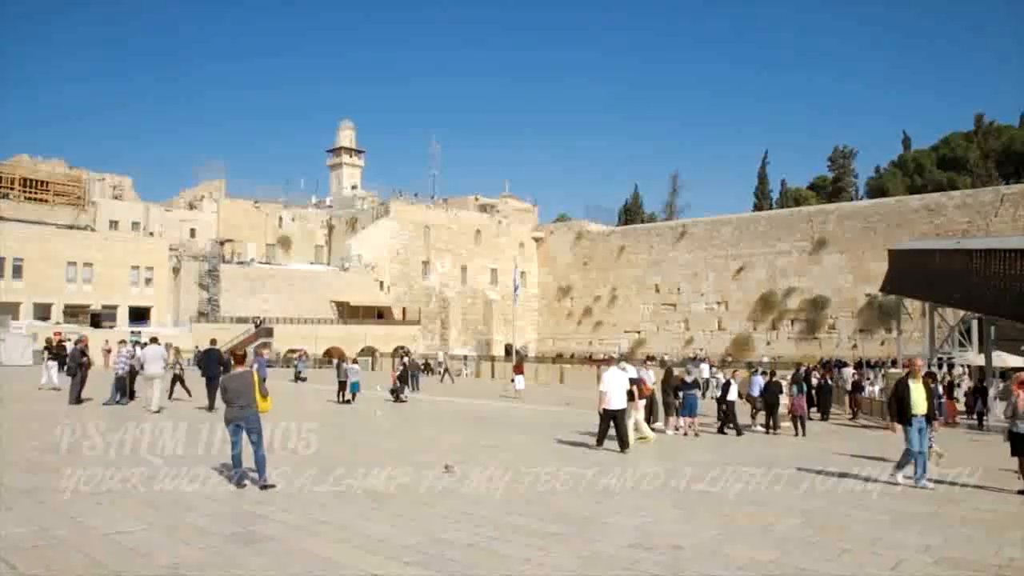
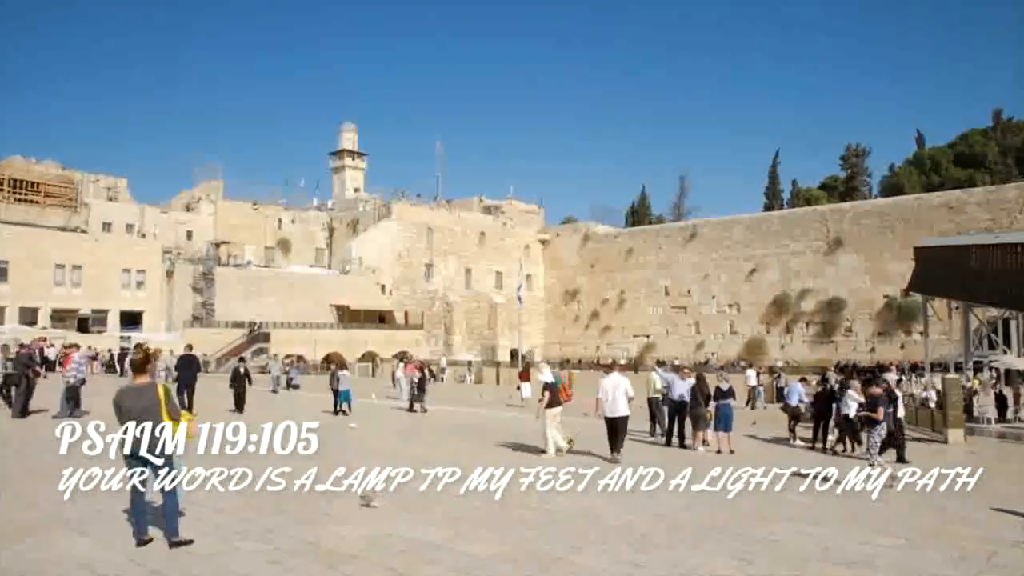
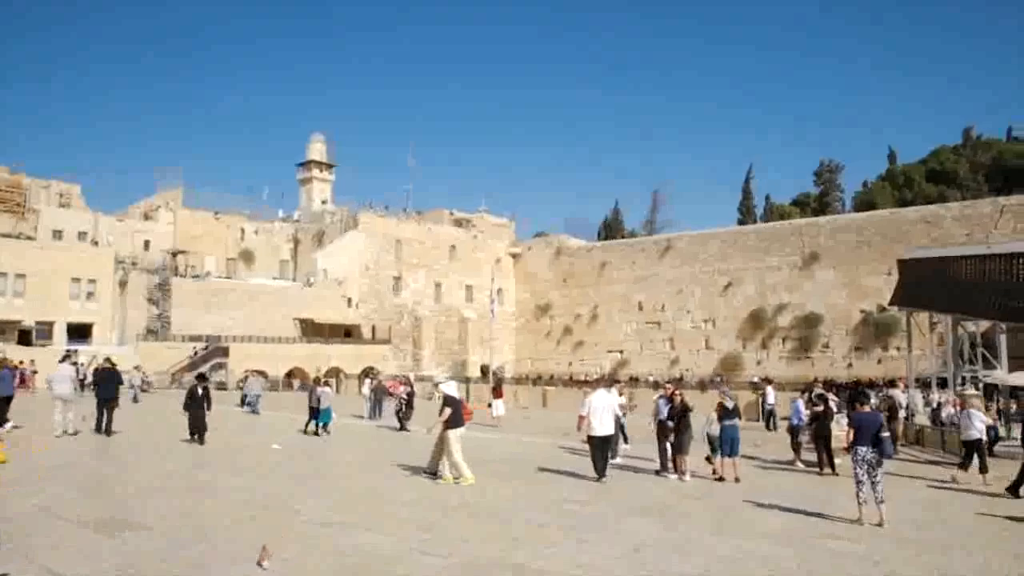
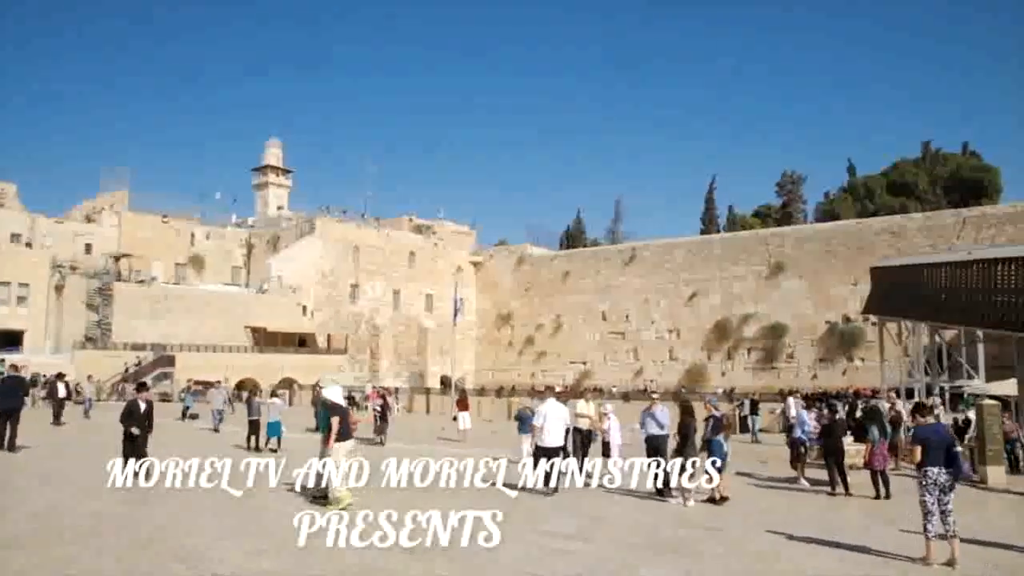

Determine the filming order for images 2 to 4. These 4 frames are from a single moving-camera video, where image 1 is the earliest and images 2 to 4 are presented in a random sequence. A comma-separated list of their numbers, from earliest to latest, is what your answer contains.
2, 3, 4
